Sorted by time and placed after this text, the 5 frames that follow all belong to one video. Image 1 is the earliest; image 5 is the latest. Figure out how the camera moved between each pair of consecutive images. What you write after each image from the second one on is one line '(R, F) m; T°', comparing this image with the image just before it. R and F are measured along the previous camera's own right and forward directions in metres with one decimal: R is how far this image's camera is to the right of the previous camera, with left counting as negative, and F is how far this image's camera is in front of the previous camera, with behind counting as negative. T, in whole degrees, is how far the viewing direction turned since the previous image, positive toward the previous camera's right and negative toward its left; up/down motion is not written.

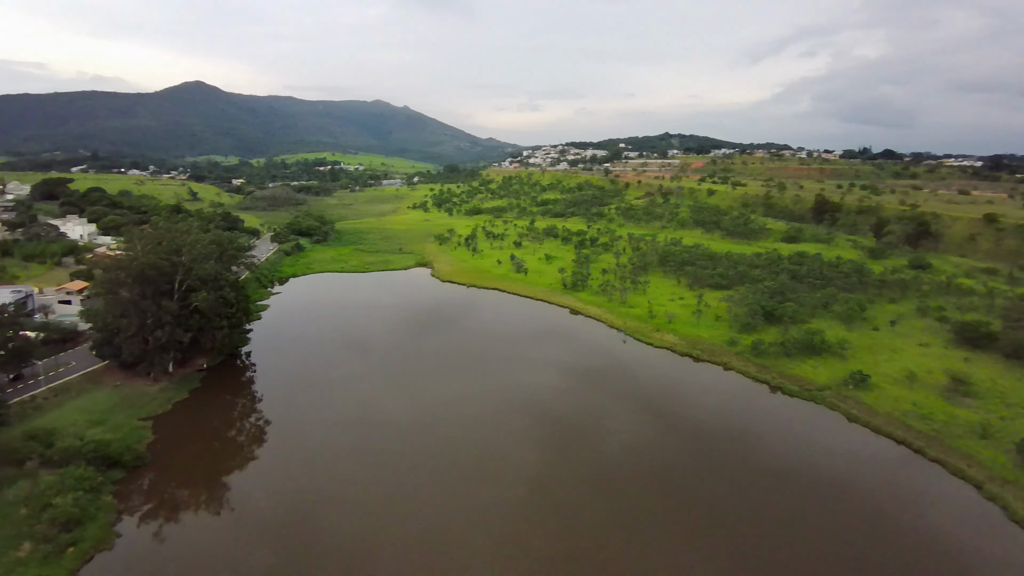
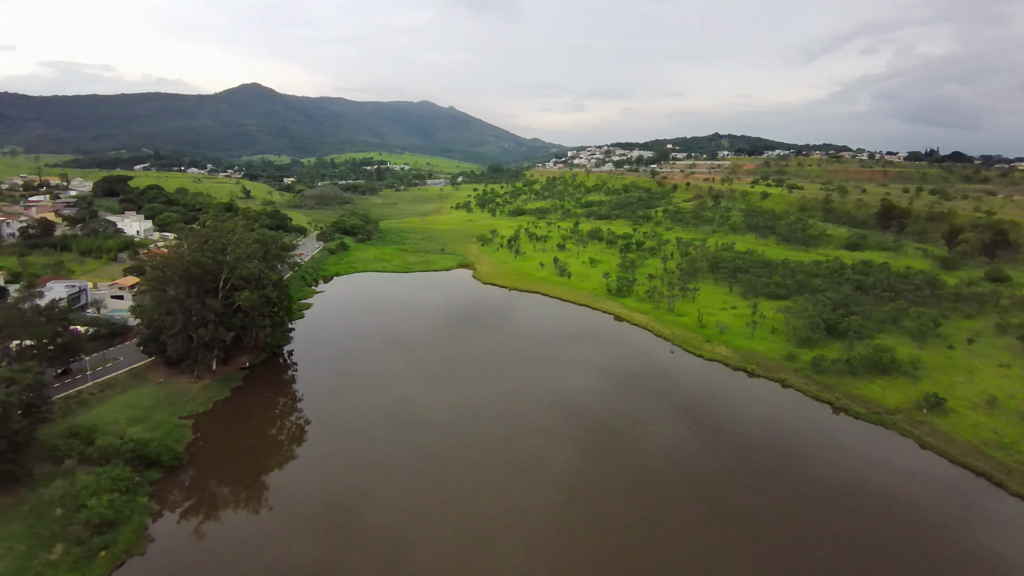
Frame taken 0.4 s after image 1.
(-0.2, +1.2) m; -5°
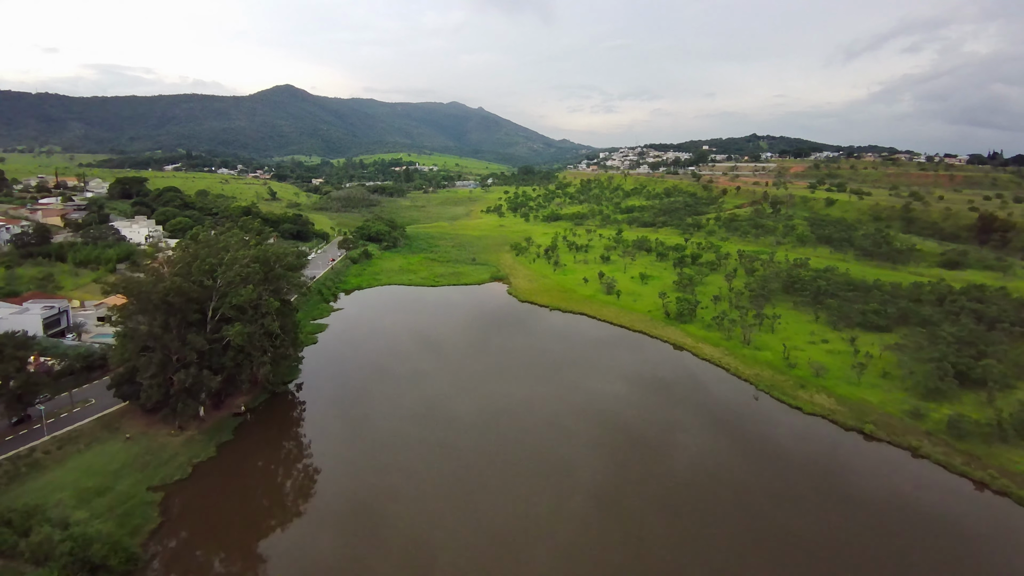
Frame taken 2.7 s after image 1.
(-1.7, +6.7) m; -3°
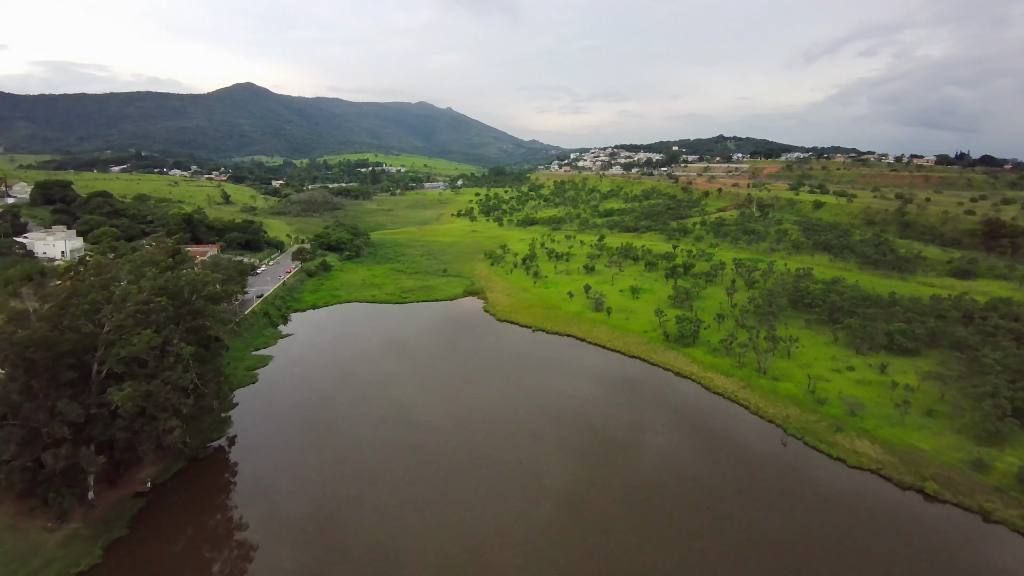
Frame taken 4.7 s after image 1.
(-0.5, +6.1) m; +3°
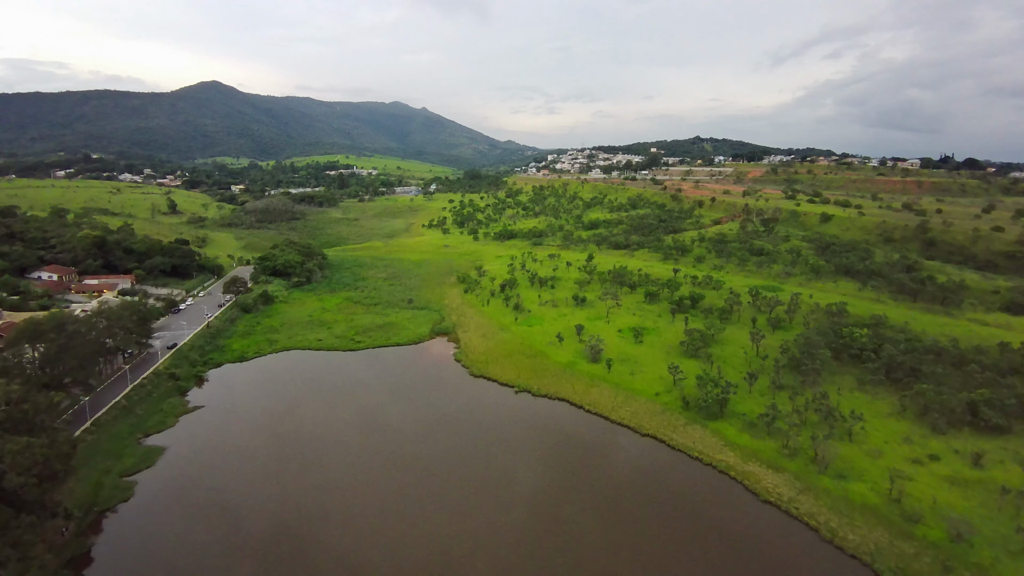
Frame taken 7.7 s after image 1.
(+0.1, +9.1) m; +3°
